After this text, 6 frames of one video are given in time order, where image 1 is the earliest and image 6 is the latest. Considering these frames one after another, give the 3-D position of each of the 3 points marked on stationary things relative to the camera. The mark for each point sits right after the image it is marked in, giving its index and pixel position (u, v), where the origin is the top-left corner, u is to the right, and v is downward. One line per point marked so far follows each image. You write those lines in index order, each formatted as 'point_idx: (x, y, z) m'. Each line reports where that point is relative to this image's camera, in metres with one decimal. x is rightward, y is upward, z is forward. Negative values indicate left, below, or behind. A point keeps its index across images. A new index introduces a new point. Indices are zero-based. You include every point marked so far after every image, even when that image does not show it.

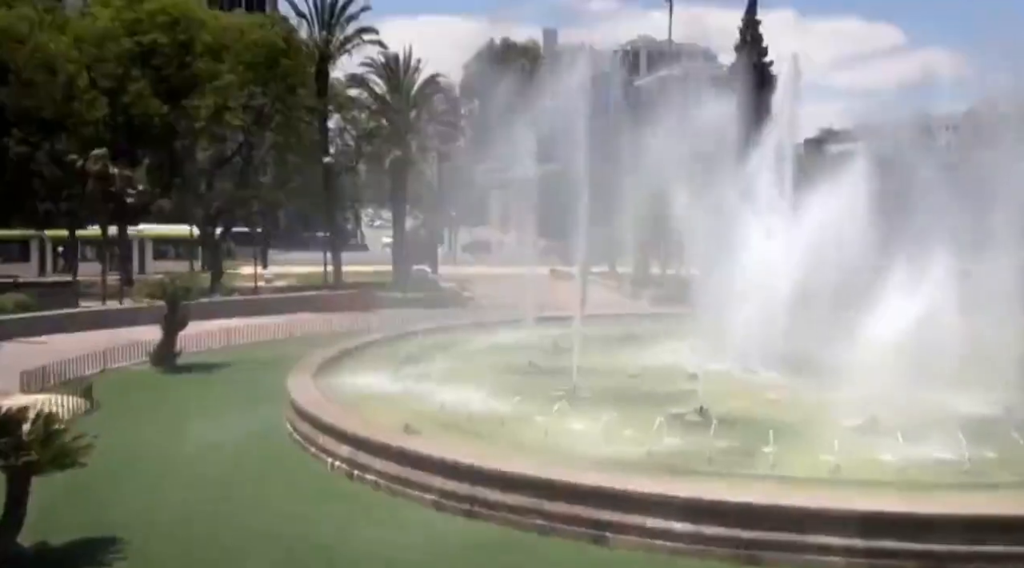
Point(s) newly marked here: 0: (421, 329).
0: (-1.8, -0.9, +18.1) m
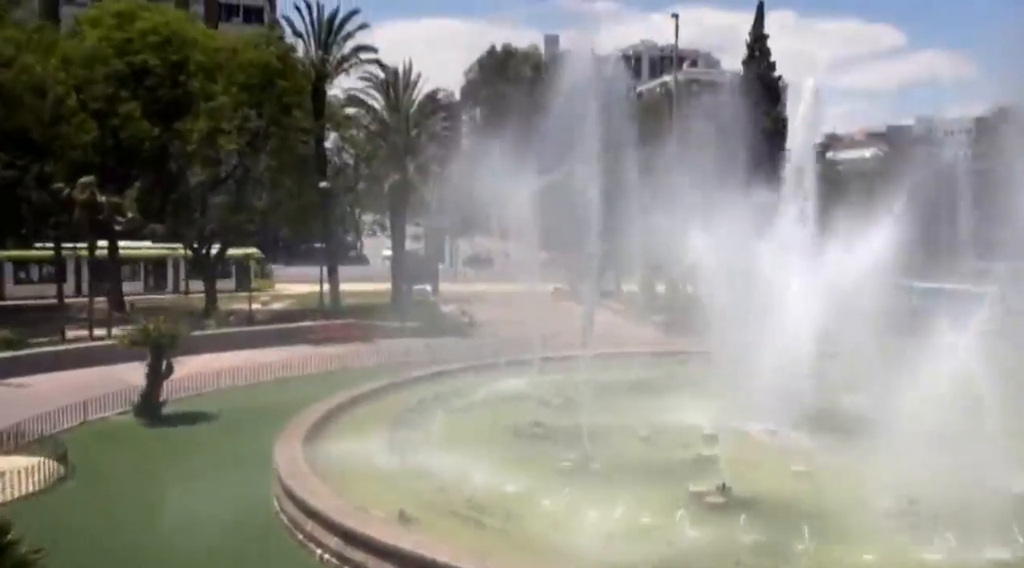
0: (-1.7, -1.7, +17.2) m
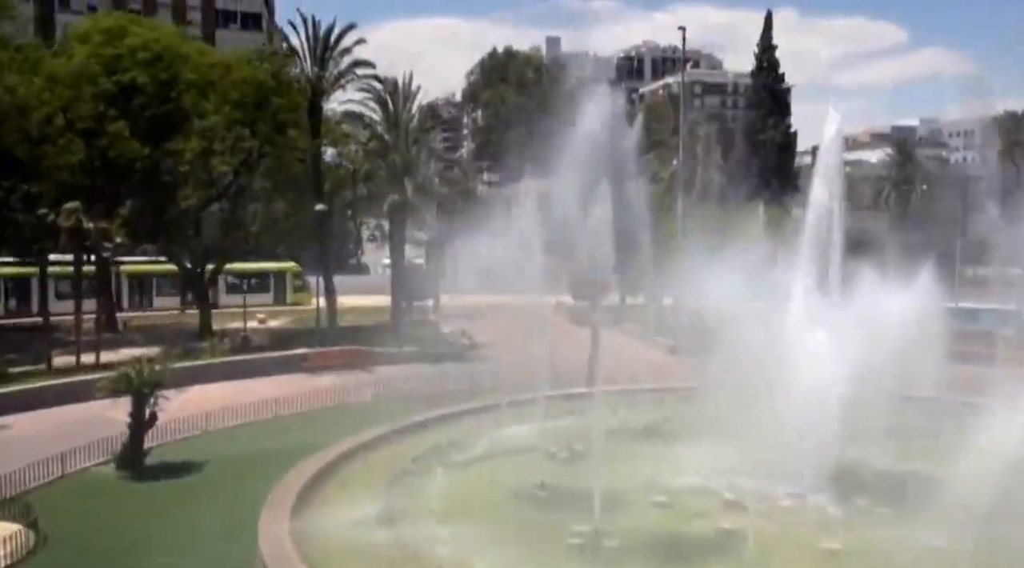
0: (-1.6, -2.3, +16.2) m
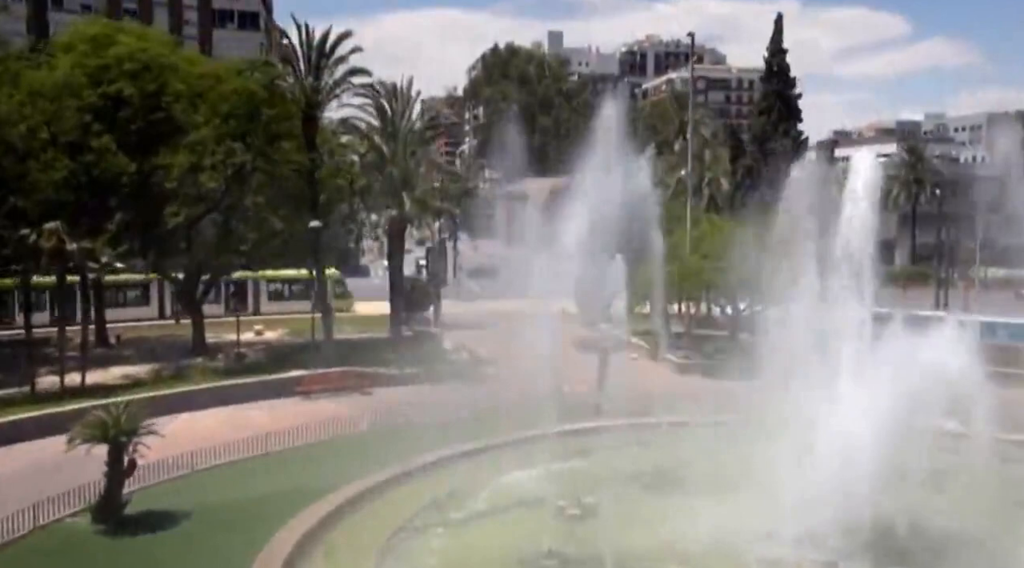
0: (-1.6, -2.9, +15.2) m
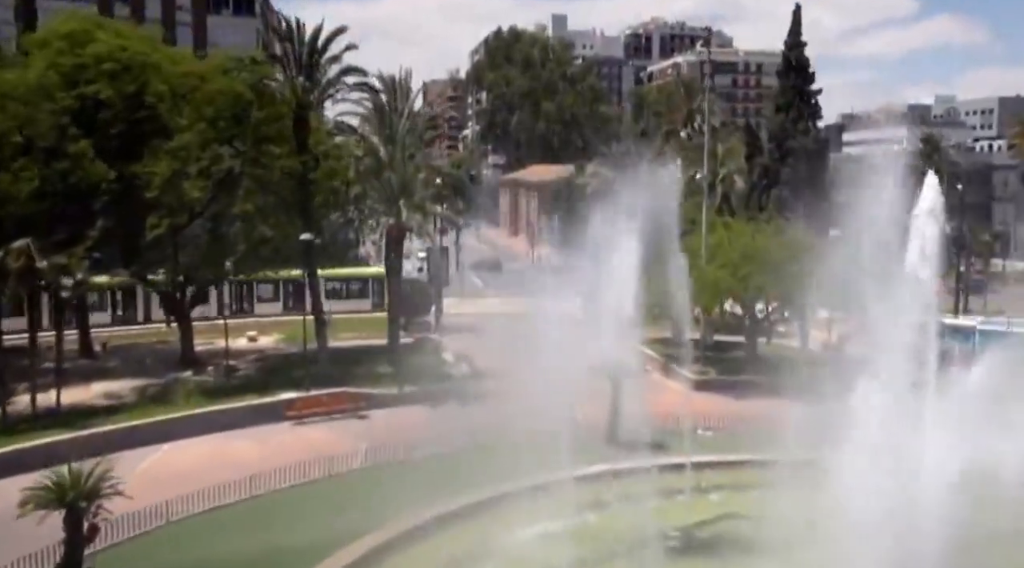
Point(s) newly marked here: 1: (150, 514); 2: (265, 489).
0: (-1.5, -3.5, +13.7) m
1: (-6.0, -3.8, +15.8) m
2: (-4.6, -3.8, +17.5) m
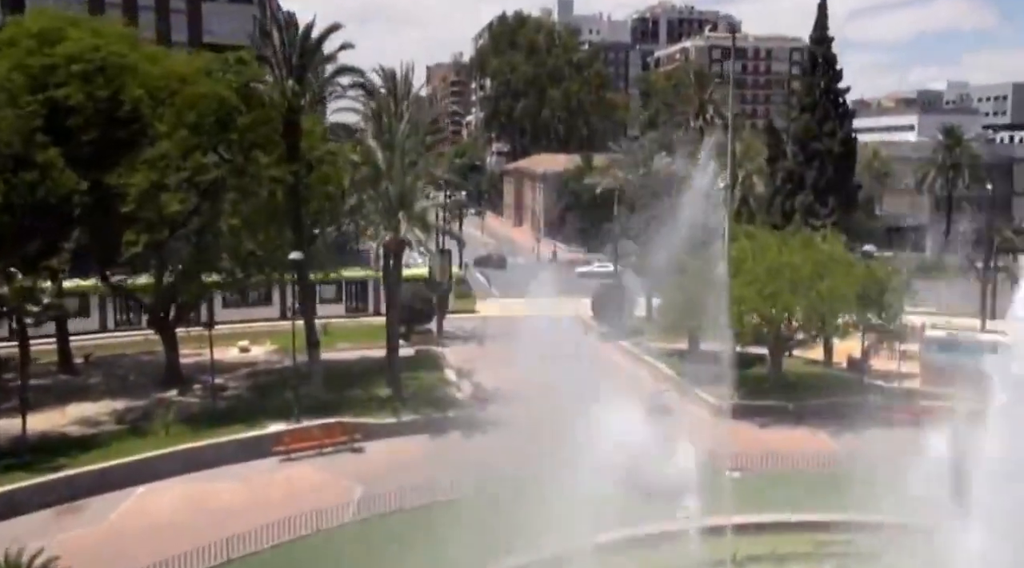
0: (-1.4, -4.2, +11.8) m
1: (-5.9, -4.4, +14.0) m
2: (-4.4, -4.4, +15.6) m
